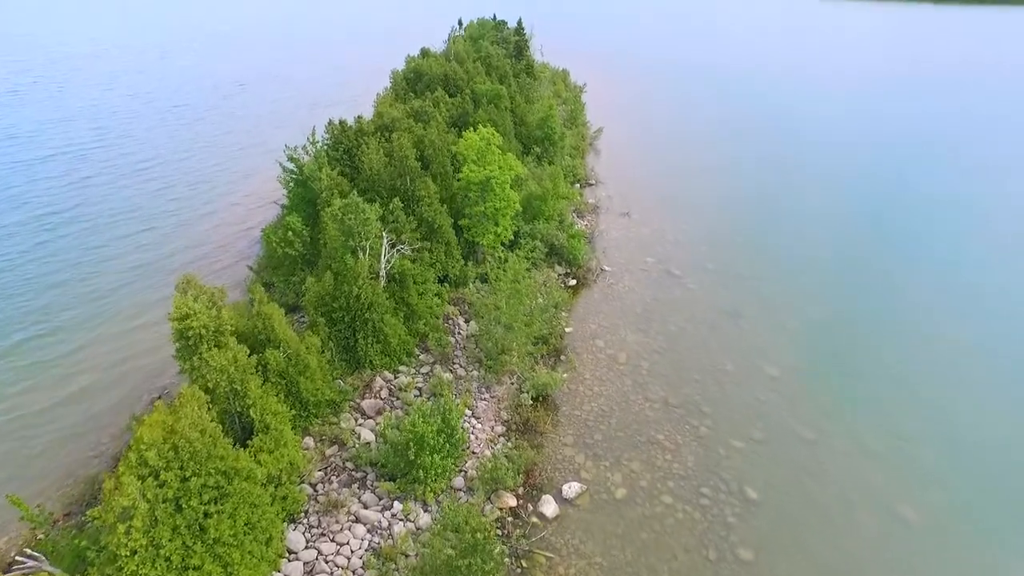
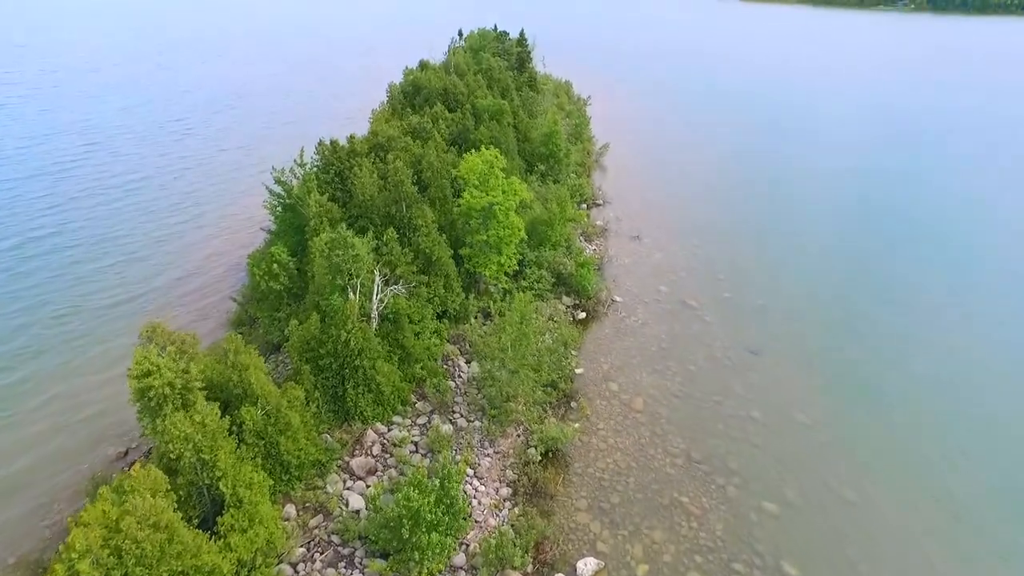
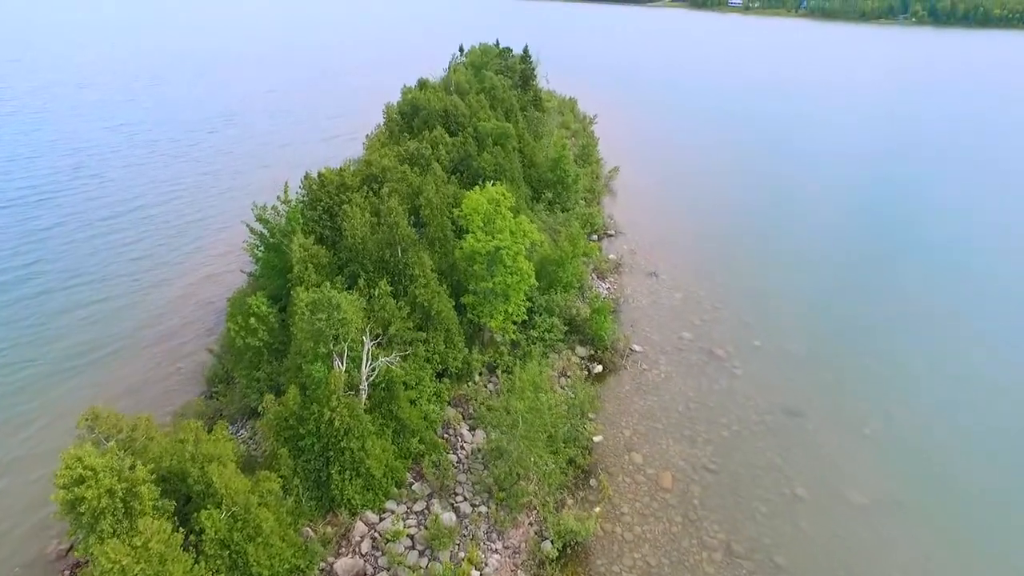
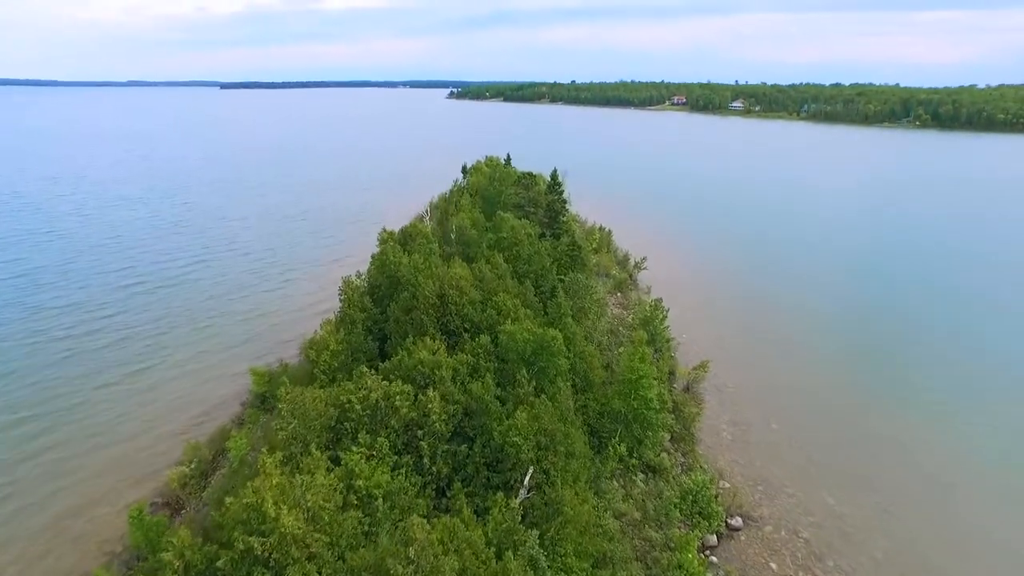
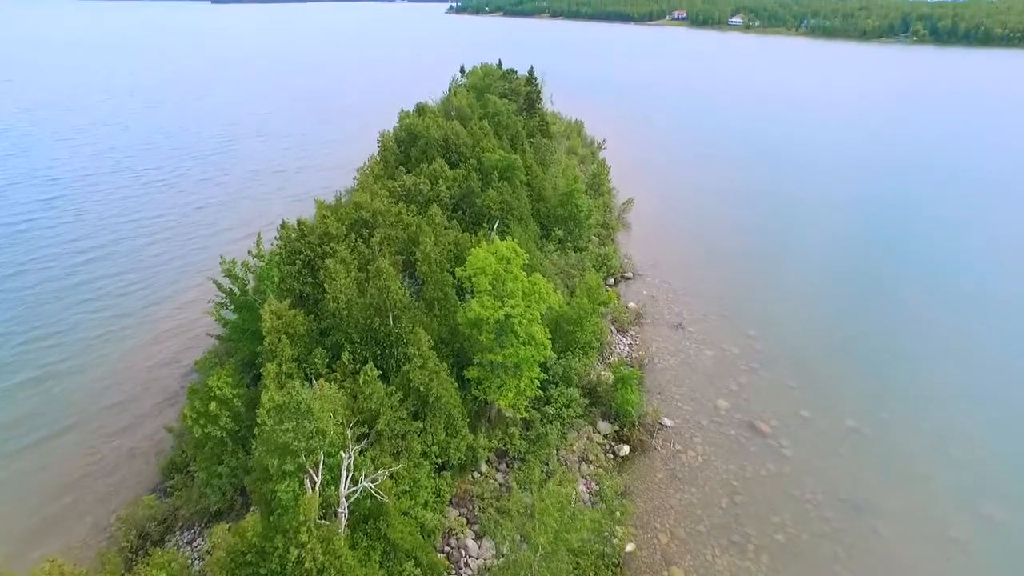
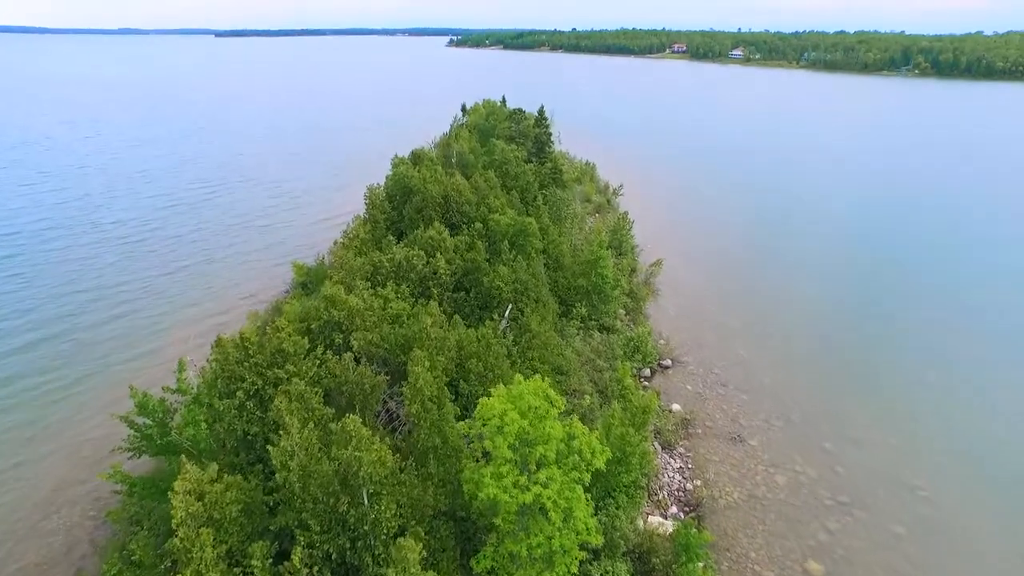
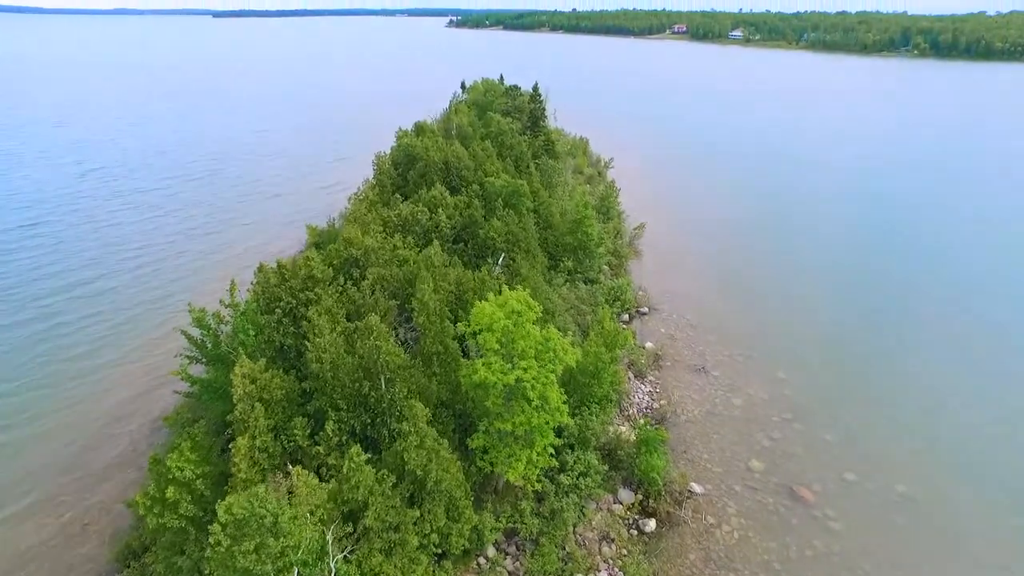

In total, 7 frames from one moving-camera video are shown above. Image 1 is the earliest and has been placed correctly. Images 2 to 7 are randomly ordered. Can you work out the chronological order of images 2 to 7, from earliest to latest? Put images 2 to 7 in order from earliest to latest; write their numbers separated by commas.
2, 3, 5, 7, 6, 4
